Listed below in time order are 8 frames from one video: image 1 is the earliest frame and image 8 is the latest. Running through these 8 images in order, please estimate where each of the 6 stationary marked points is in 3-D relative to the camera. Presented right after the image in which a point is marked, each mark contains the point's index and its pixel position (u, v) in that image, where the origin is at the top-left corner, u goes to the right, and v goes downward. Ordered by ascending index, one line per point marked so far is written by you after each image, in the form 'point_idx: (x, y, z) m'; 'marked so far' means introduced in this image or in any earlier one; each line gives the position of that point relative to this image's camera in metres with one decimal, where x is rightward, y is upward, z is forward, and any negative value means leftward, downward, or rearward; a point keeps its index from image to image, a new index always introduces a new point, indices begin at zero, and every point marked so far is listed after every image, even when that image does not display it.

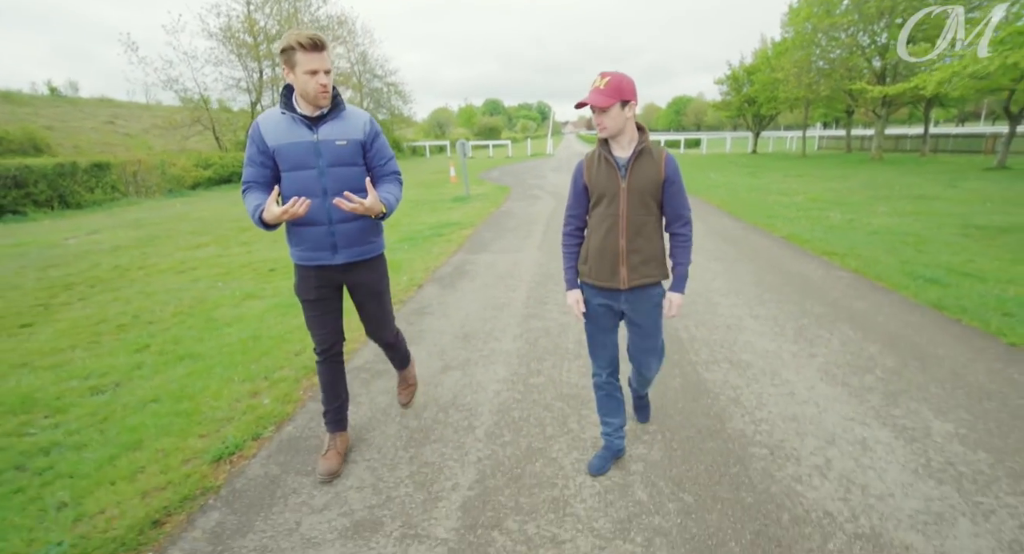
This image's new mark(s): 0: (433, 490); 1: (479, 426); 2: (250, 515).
0: (-0.4, -1.1, +2.7) m
1: (-0.2, -0.9, +3.2) m
2: (-1.3, -1.2, +2.5) m
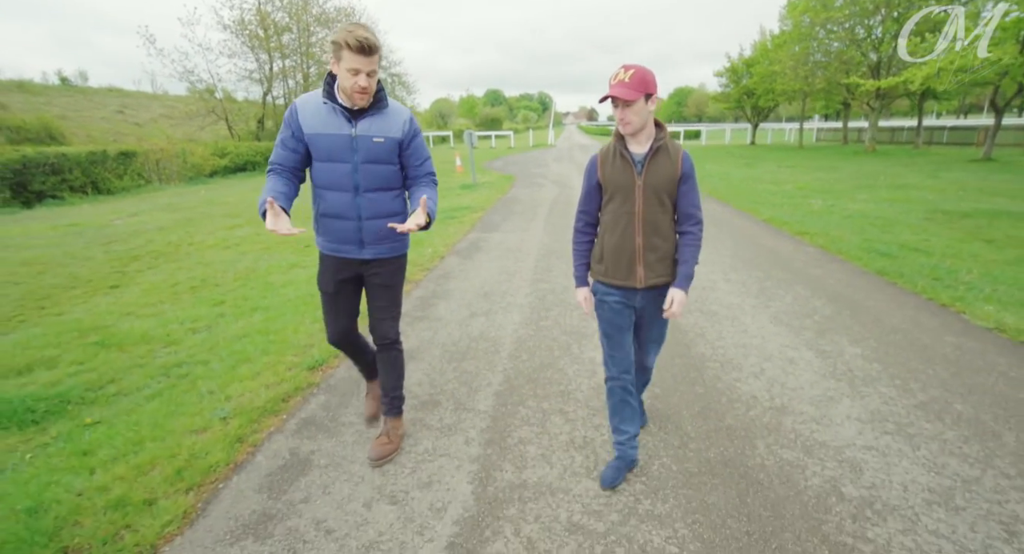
0: (-0.3, -0.8, +3.7) m
1: (-0.1, -0.6, +4.3) m
2: (-1.2, -0.8, +3.5) m
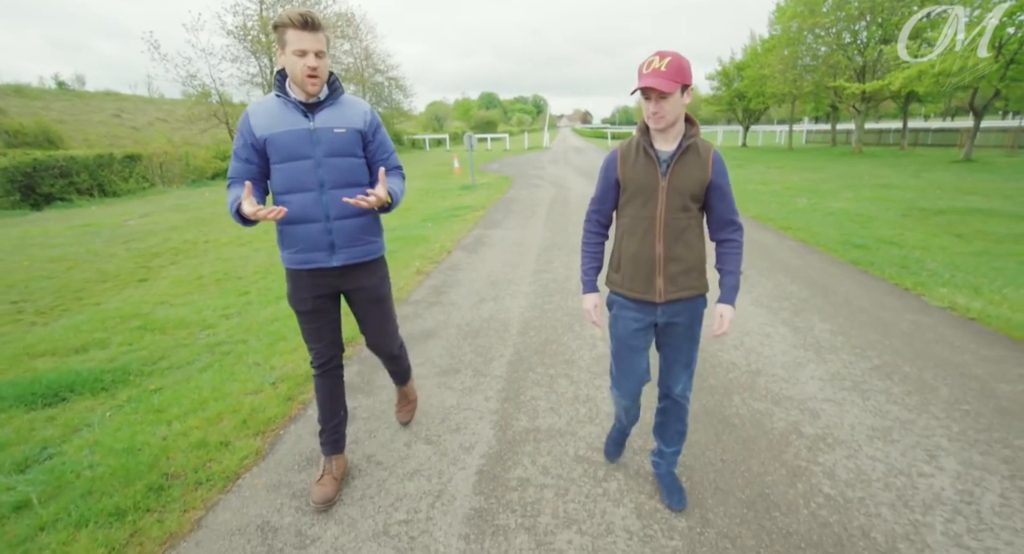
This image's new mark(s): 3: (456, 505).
0: (-0.2, -0.6, +4.2) m
1: (0.0, -0.5, +4.8) m
2: (-1.1, -0.7, +4.0) m
3: (-0.3, -1.1, +2.5) m
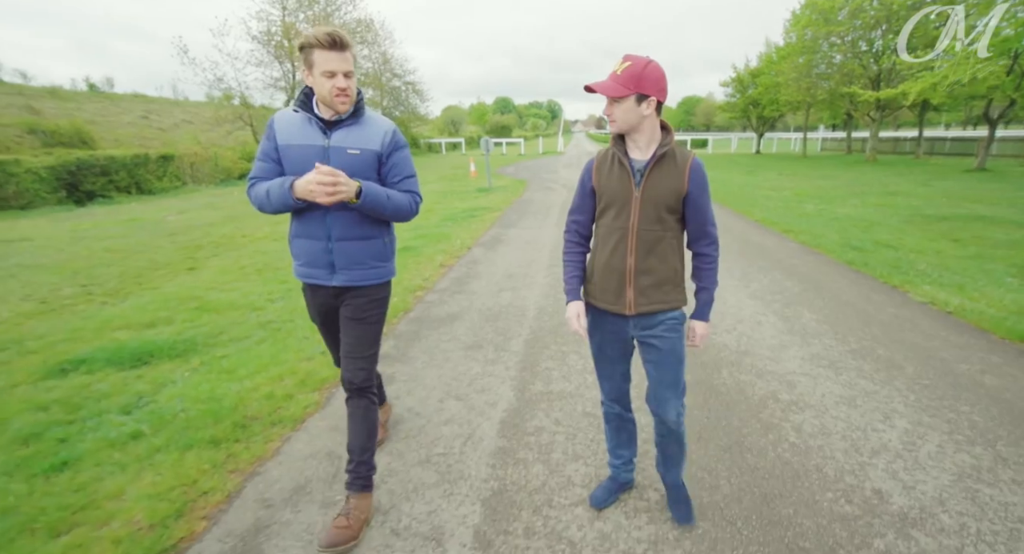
0: (0.0, -0.5, +4.8) m
1: (+0.2, -0.4, +5.3) m
2: (-0.9, -0.6, +4.6) m
3: (-0.2, -1.0, +3.1) m
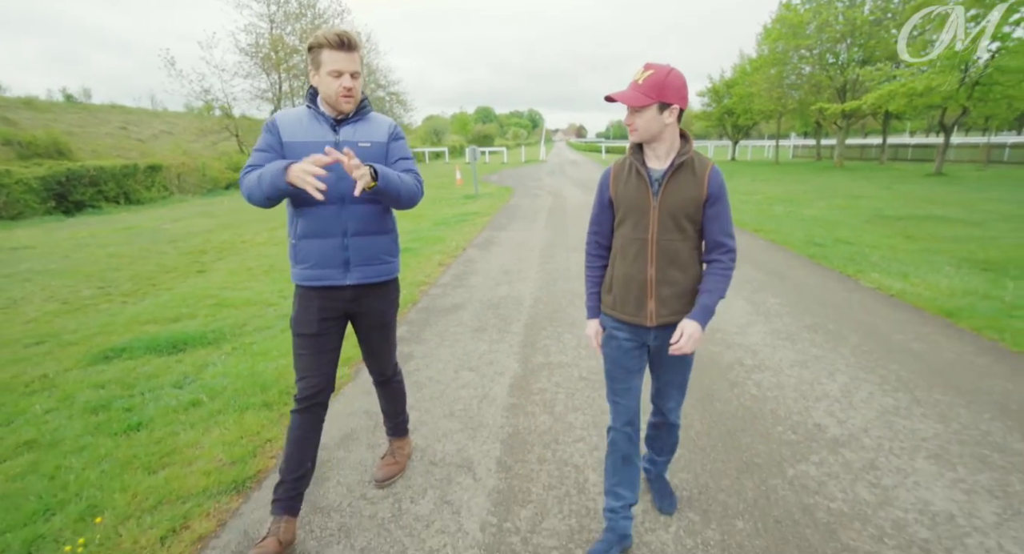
0: (0.0, -0.5, +5.3) m
1: (+0.2, -0.3, +5.9) m
2: (-0.9, -0.5, +5.1) m
3: (-0.1, -0.9, +3.6) m
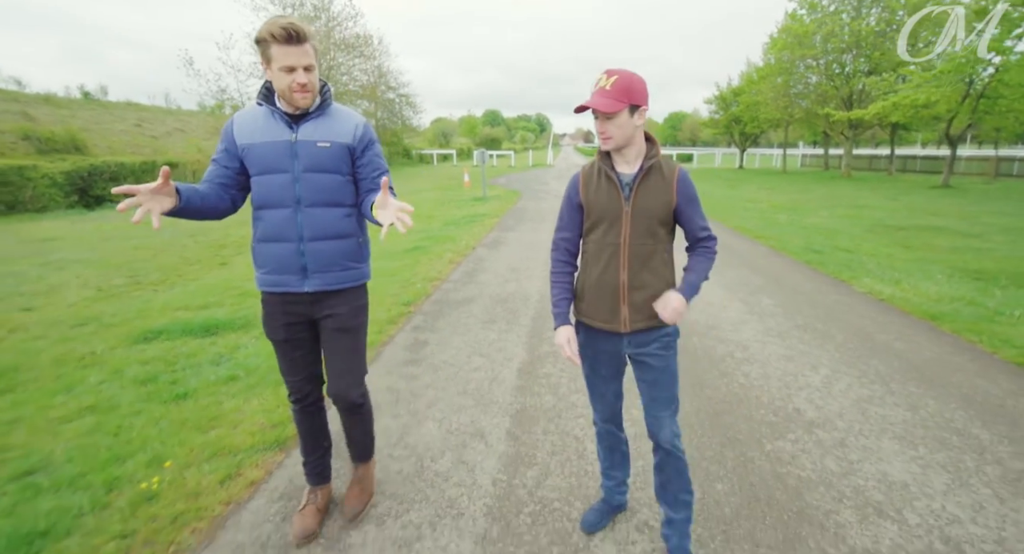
0: (+0.1, -0.4, +5.7) m
1: (+0.3, -0.3, +6.3) m
2: (-0.9, -0.5, +5.5) m
3: (0.0, -0.8, +4.0) m
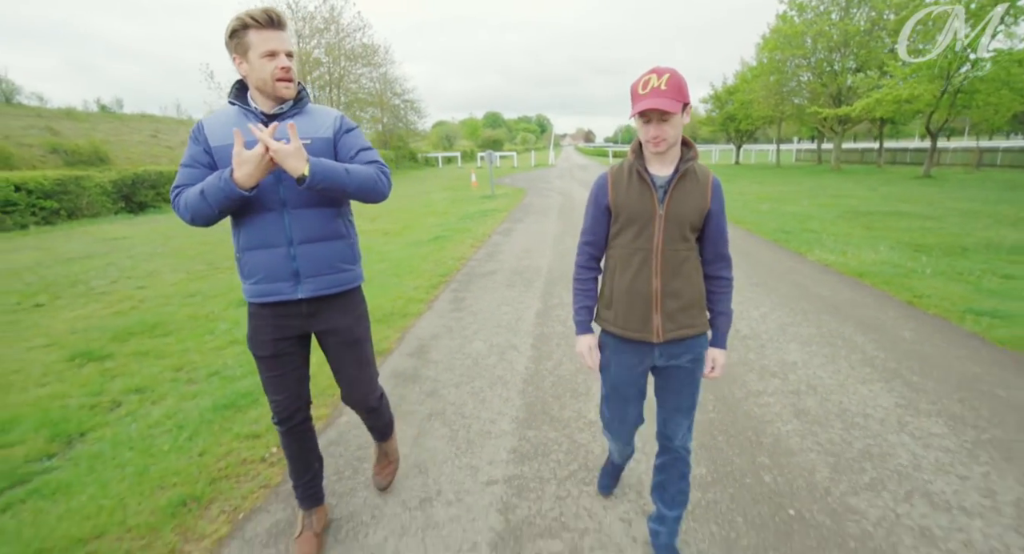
0: (+0.3, -0.1, +7.1) m
1: (+0.5, +0.1, +7.7) m
2: (-0.6, -0.1, +7.0) m
3: (+0.2, -0.5, +5.4) m
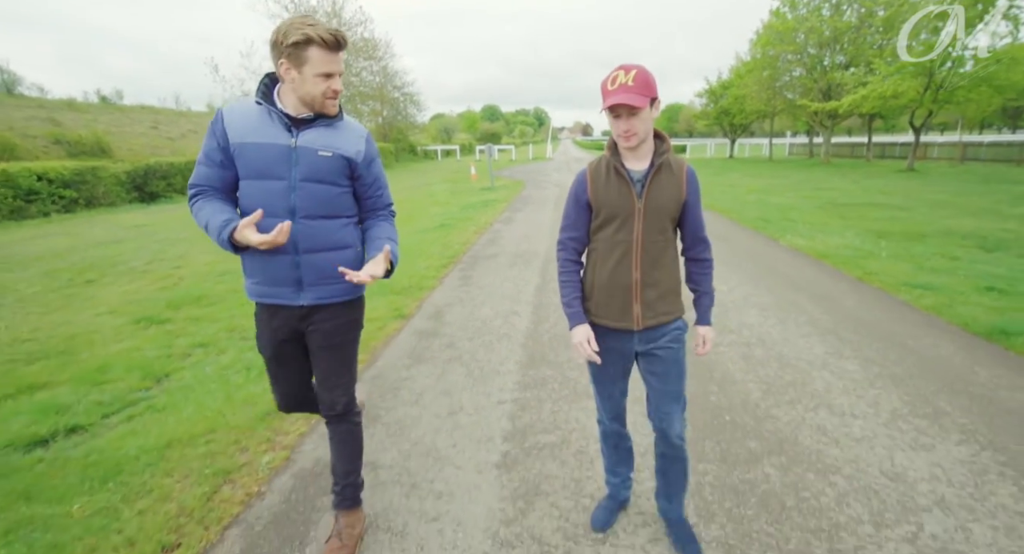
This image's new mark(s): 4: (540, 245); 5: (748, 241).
0: (+0.3, +0.2, +7.9) m
1: (+0.5, +0.4, +8.5) m
2: (-0.6, +0.2, +7.7) m
3: (+0.2, -0.2, +6.2) m
4: (+0.5, +0.6, +9.2) m
5: (+4.3, +0.6, +9.1) m
